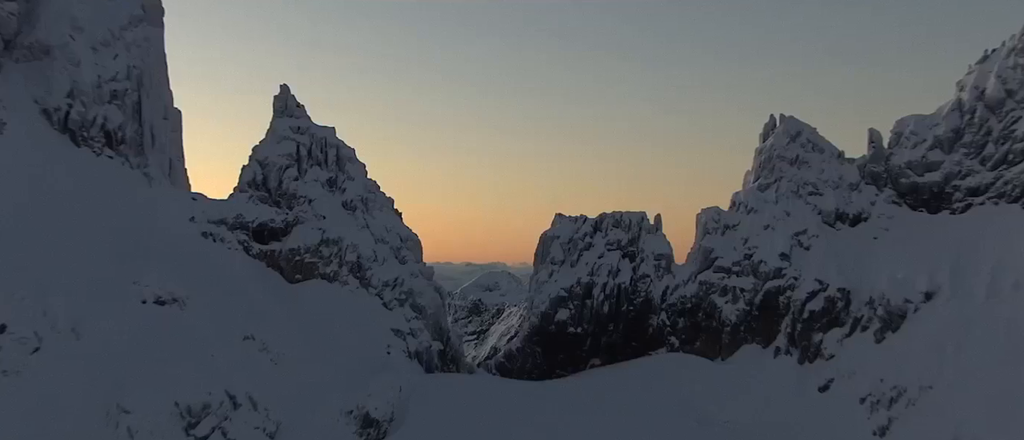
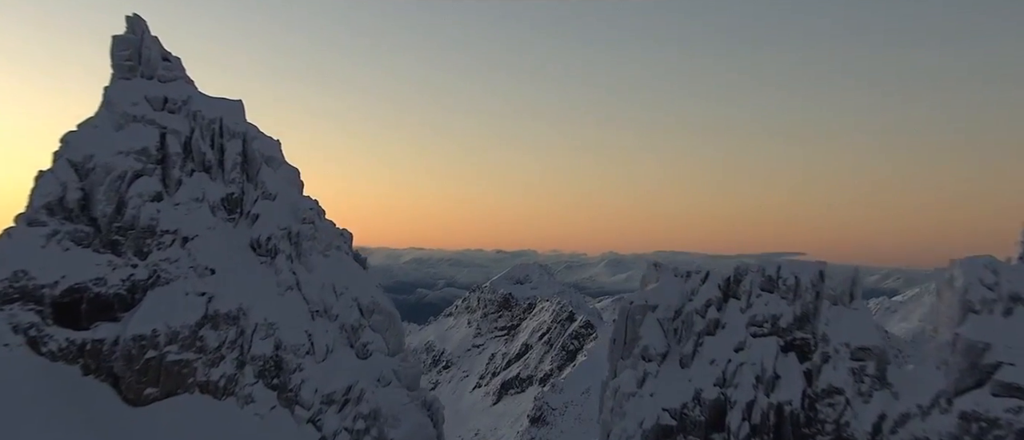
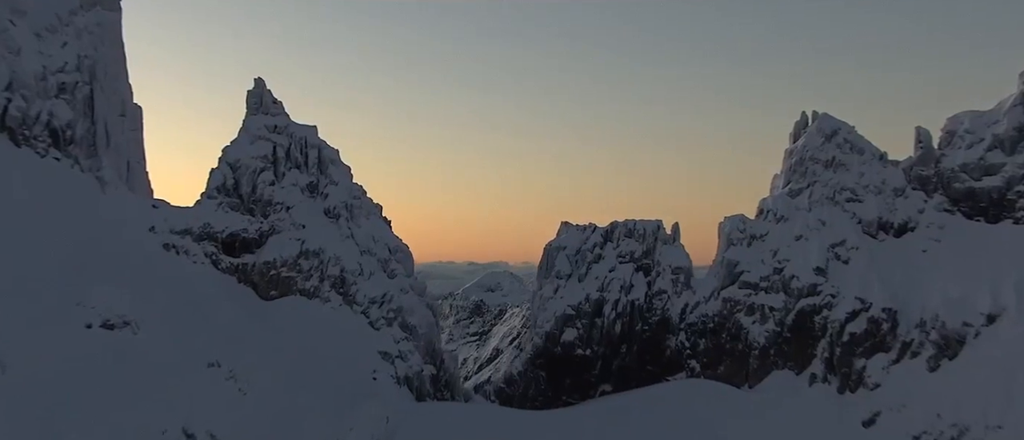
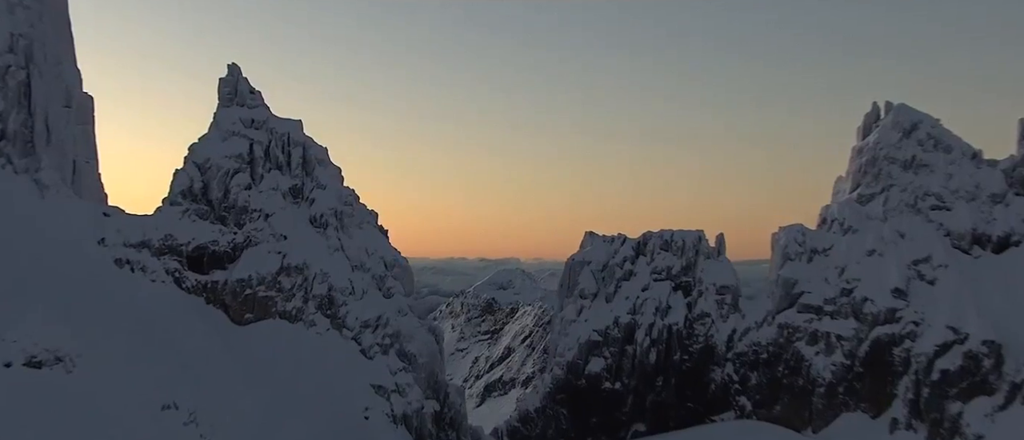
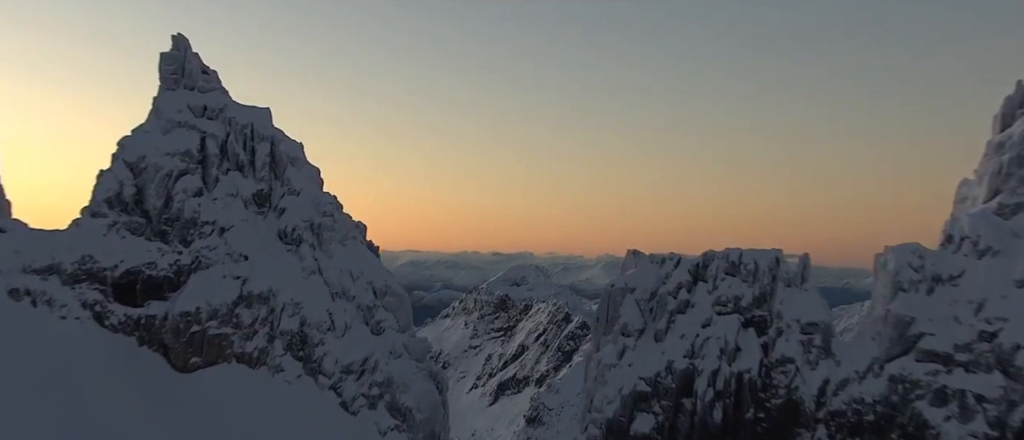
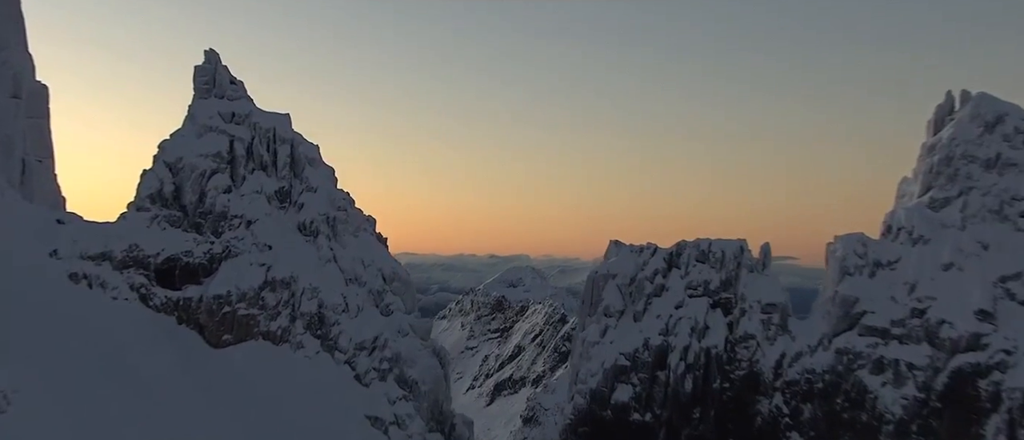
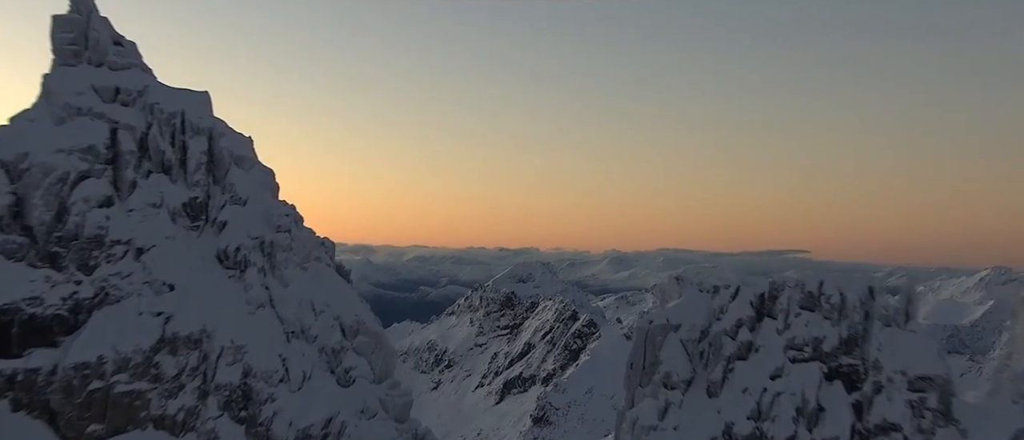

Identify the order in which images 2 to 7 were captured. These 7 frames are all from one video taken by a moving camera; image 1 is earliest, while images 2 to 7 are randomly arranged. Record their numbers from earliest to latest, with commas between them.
3, 4, 6, 5, 2, 7
